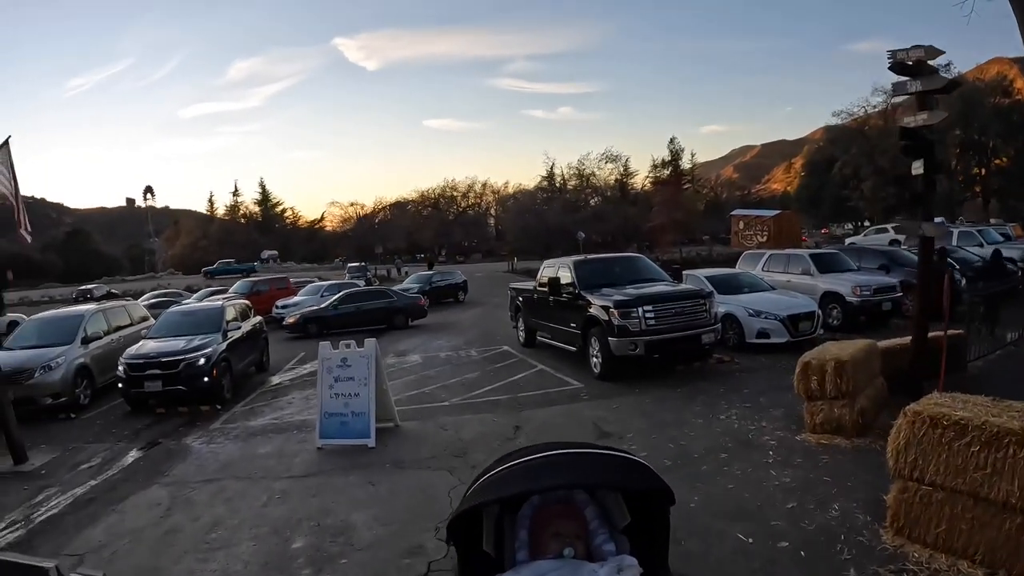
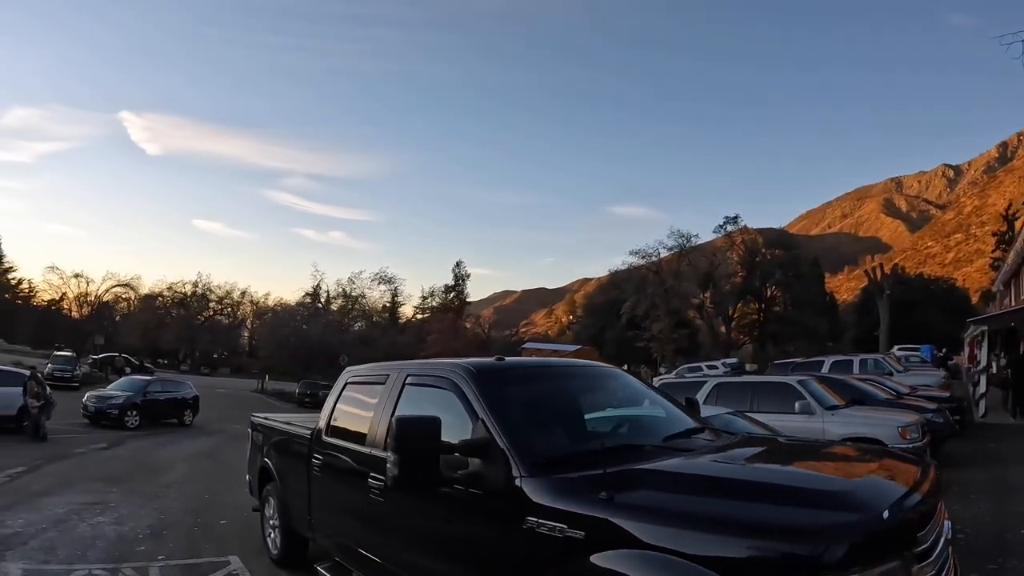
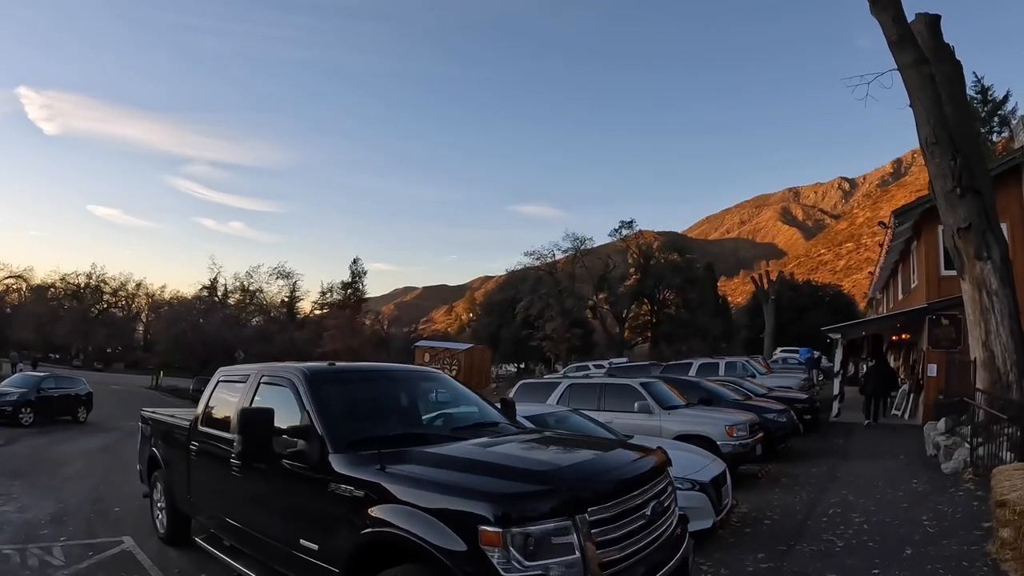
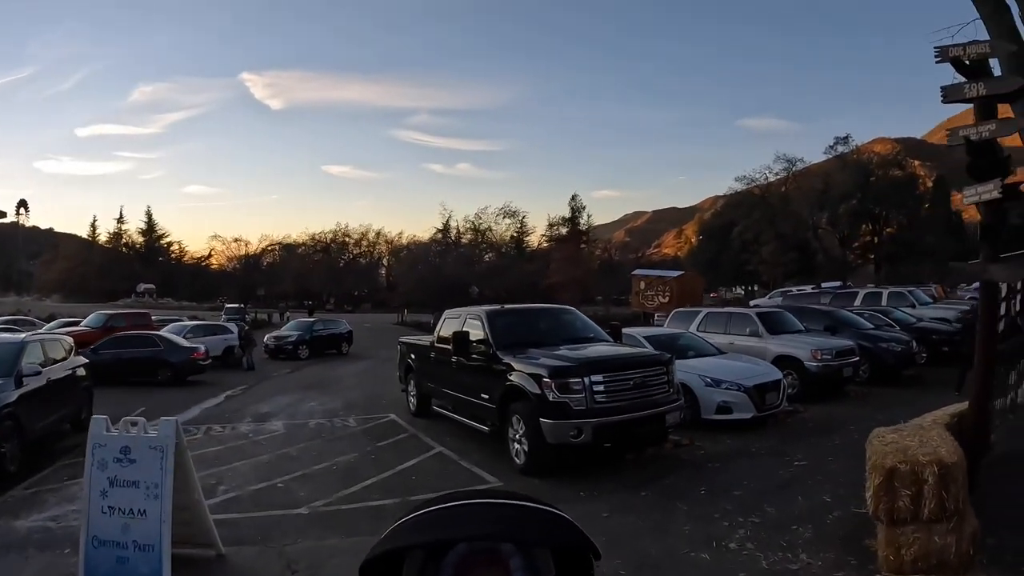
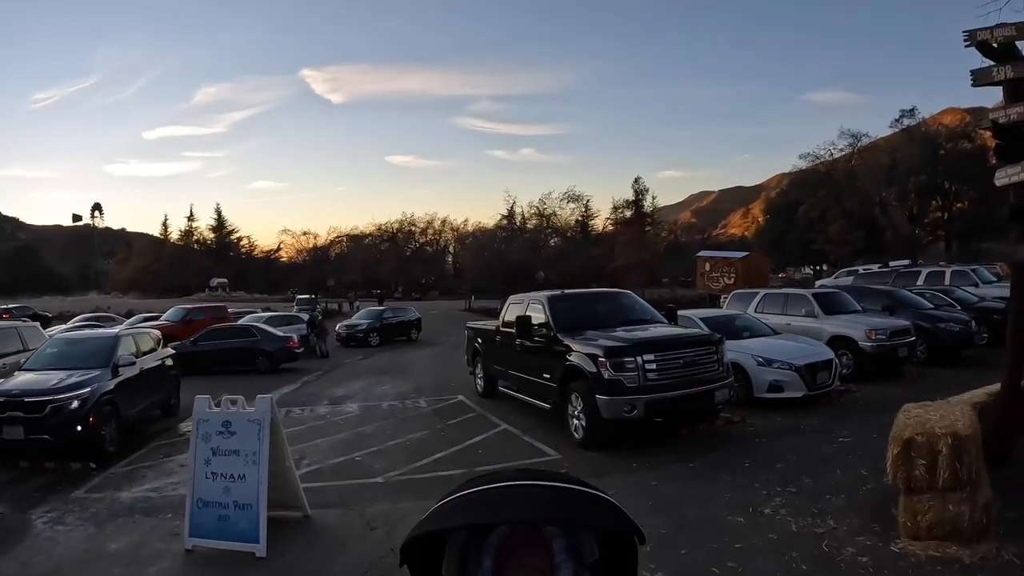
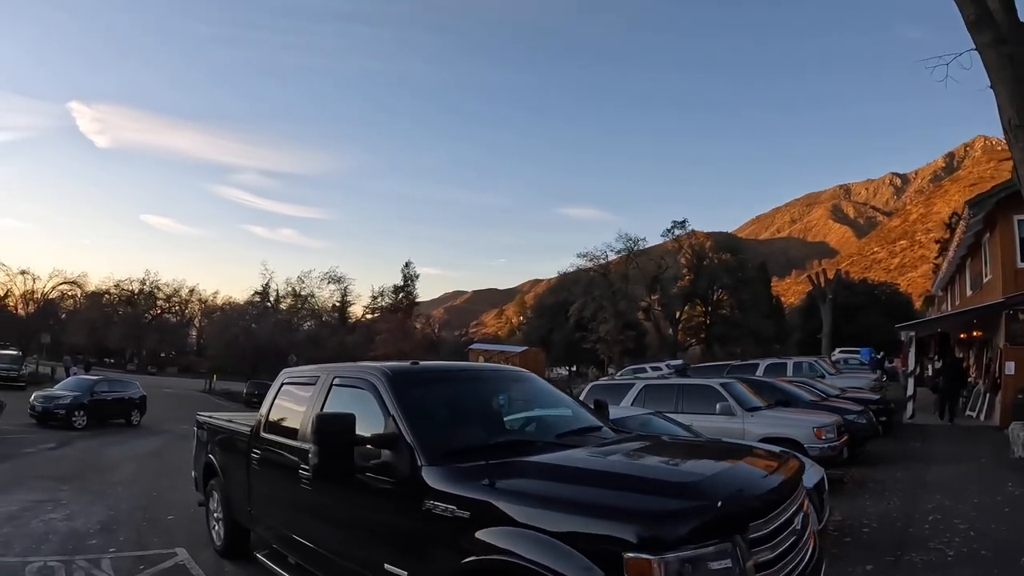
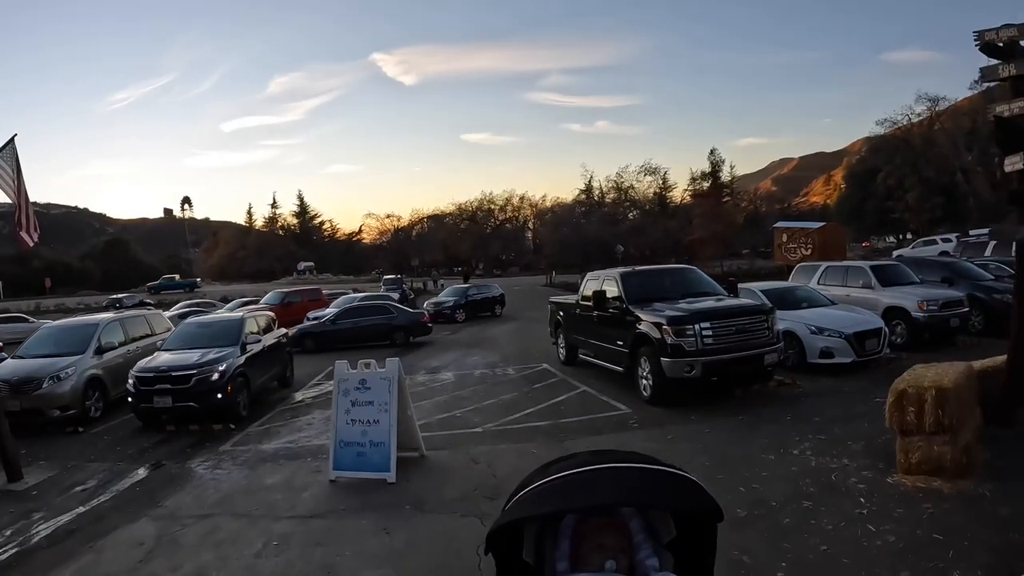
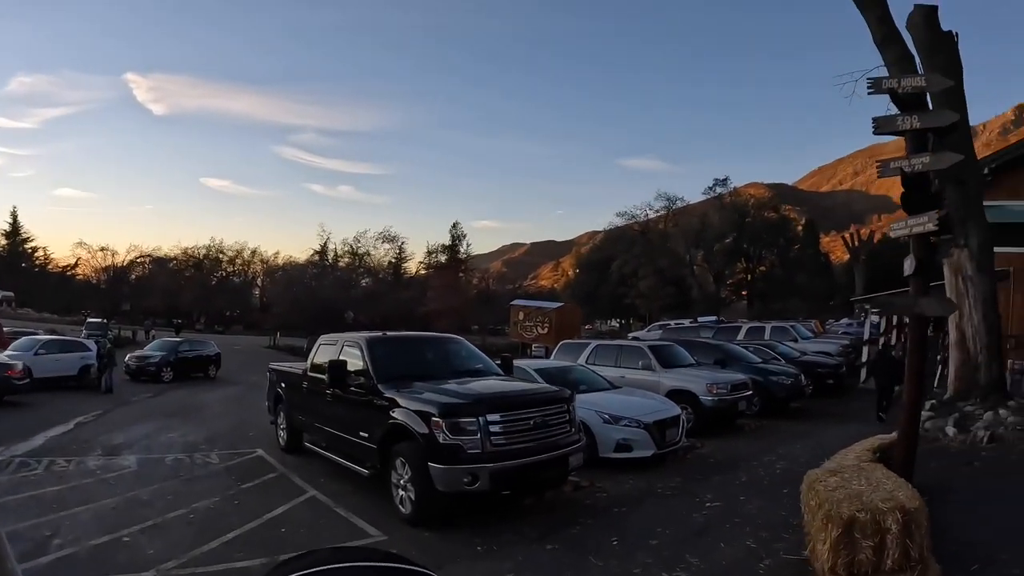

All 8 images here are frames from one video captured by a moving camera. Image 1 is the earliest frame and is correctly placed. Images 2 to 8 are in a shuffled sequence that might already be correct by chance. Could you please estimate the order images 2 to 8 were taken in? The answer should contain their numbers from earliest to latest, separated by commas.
7, 5, 4, 8, 3, 6, 2
